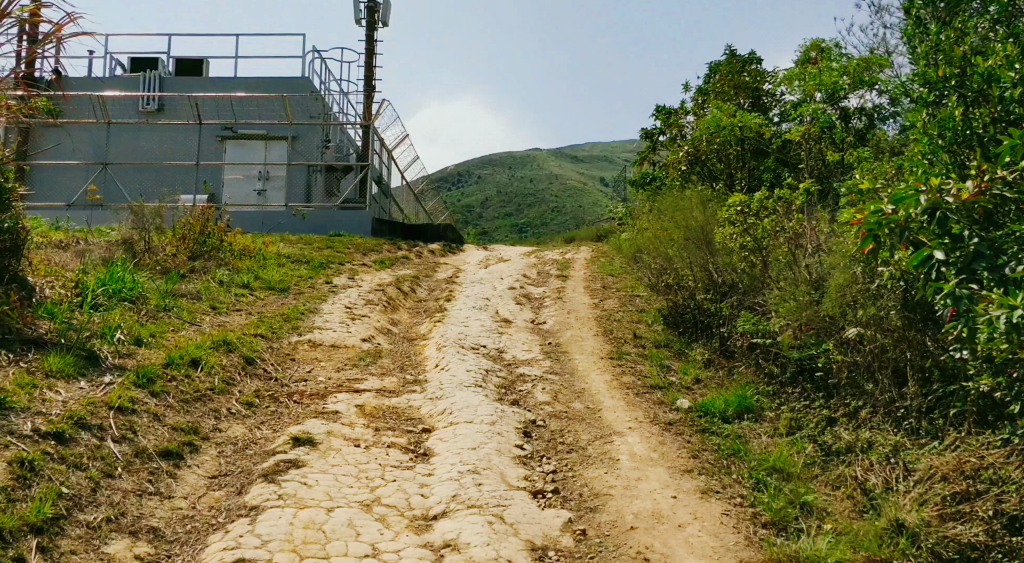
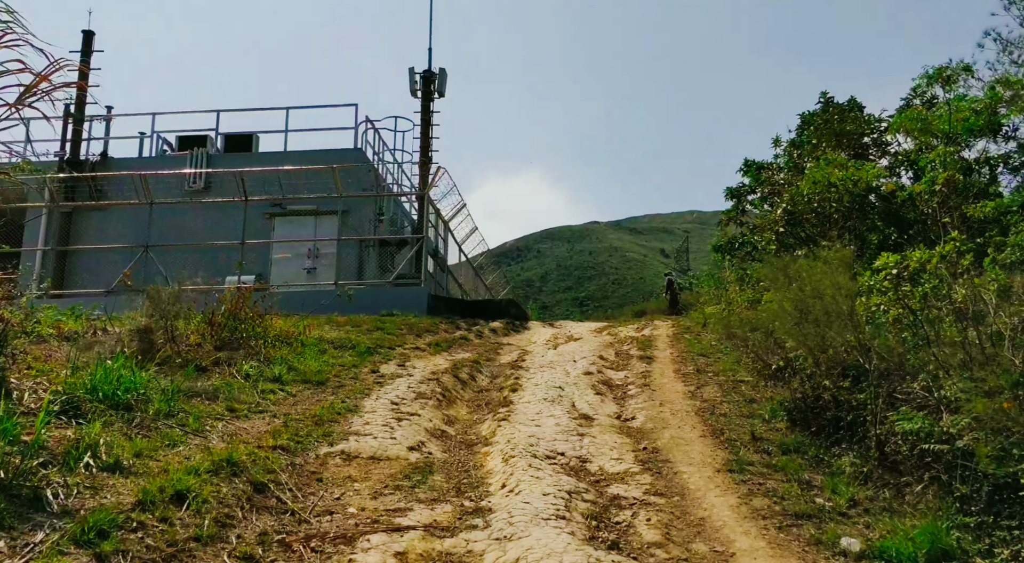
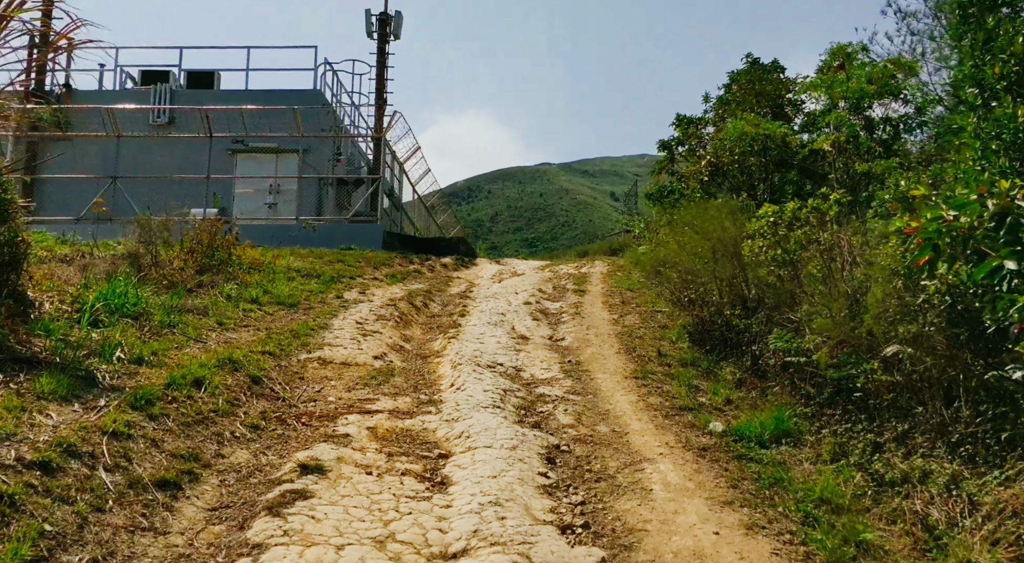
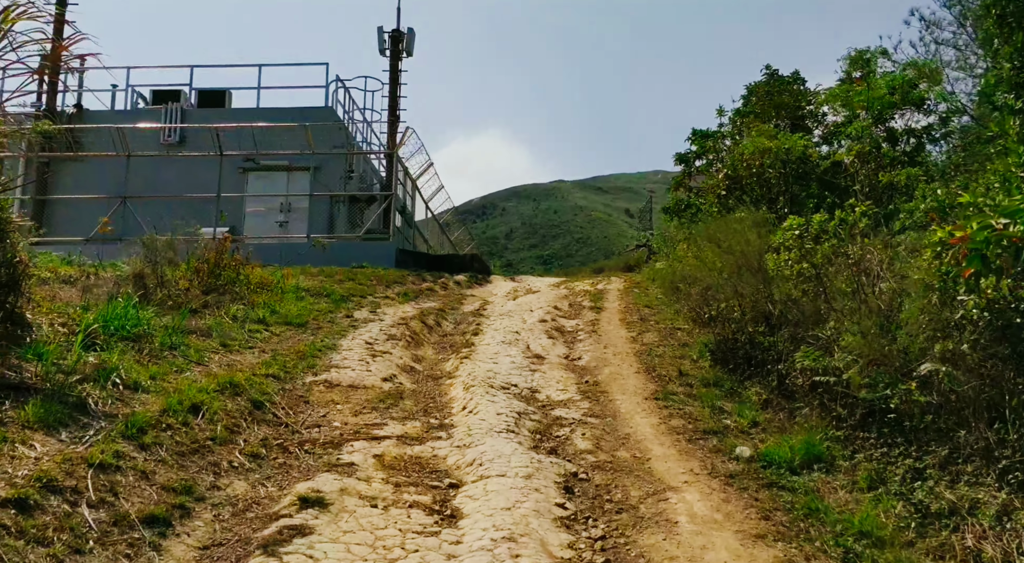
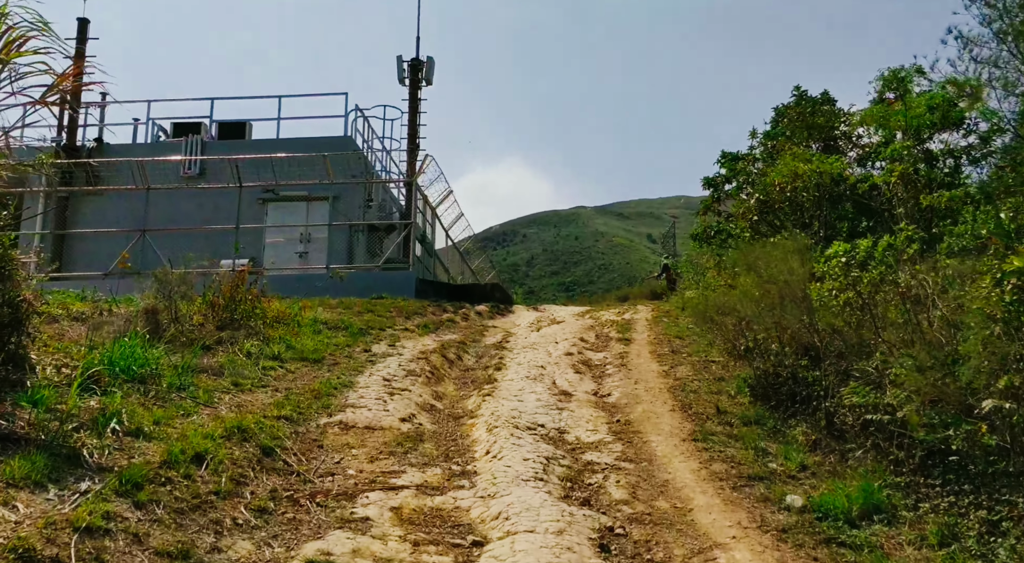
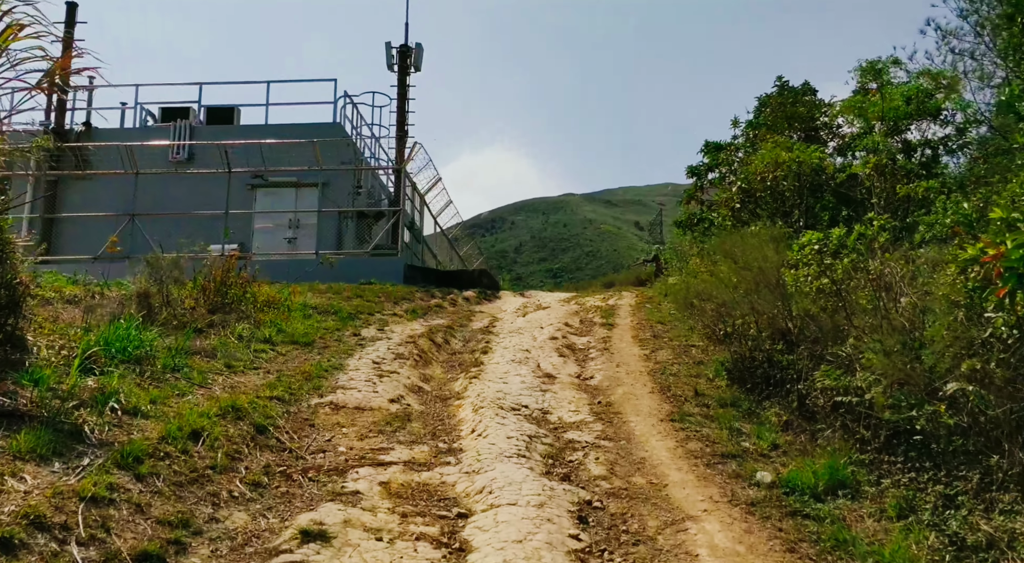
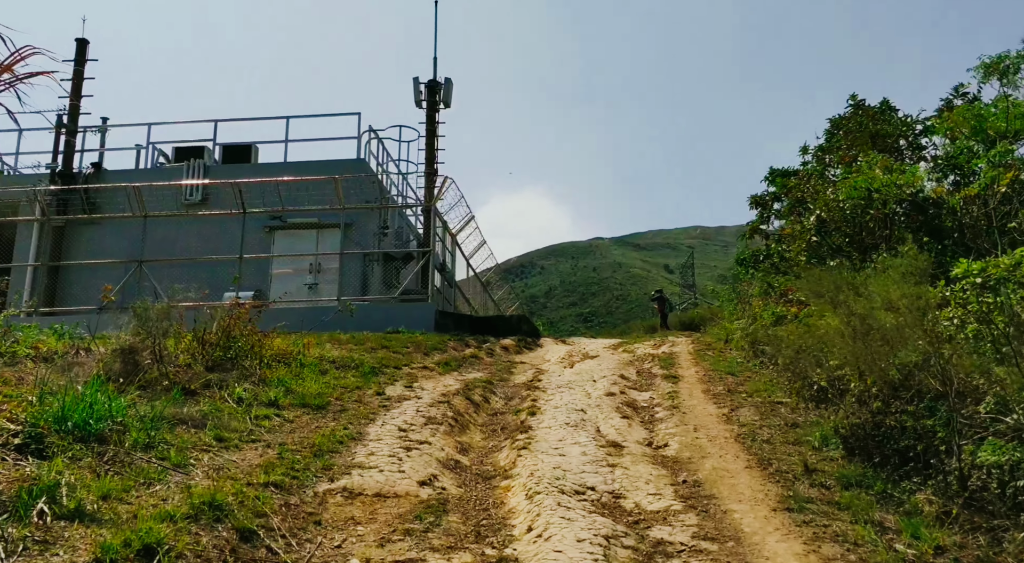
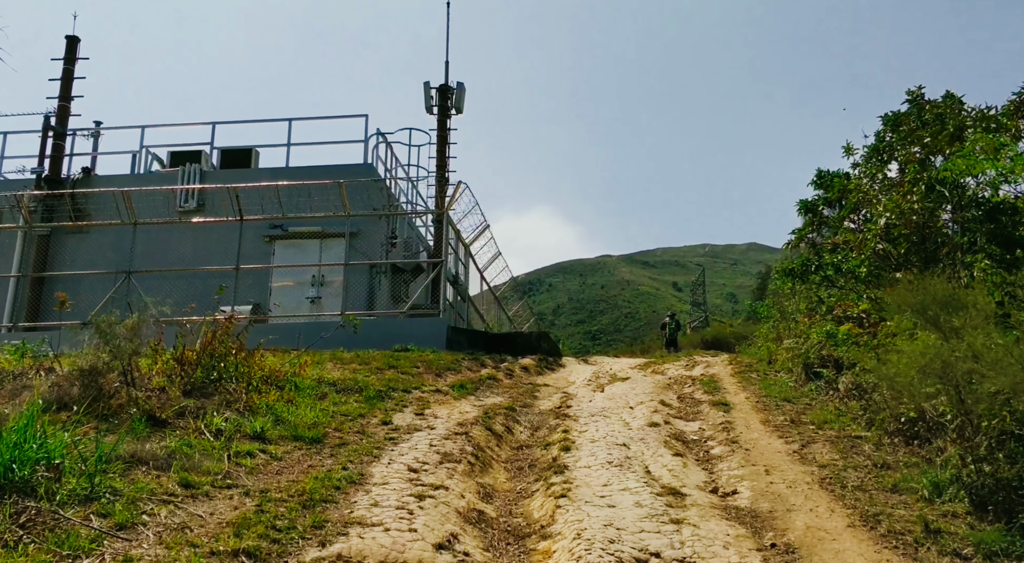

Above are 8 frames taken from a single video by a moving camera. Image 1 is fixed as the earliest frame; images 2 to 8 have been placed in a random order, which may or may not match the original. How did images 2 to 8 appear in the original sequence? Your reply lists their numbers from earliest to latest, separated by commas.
3, 4, 6, 5, 2, 7, 8
